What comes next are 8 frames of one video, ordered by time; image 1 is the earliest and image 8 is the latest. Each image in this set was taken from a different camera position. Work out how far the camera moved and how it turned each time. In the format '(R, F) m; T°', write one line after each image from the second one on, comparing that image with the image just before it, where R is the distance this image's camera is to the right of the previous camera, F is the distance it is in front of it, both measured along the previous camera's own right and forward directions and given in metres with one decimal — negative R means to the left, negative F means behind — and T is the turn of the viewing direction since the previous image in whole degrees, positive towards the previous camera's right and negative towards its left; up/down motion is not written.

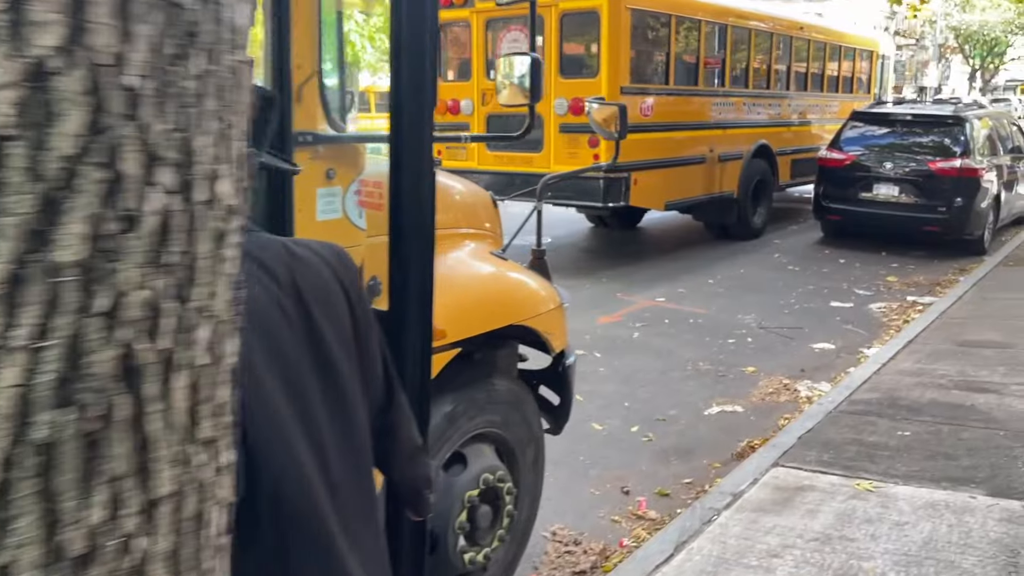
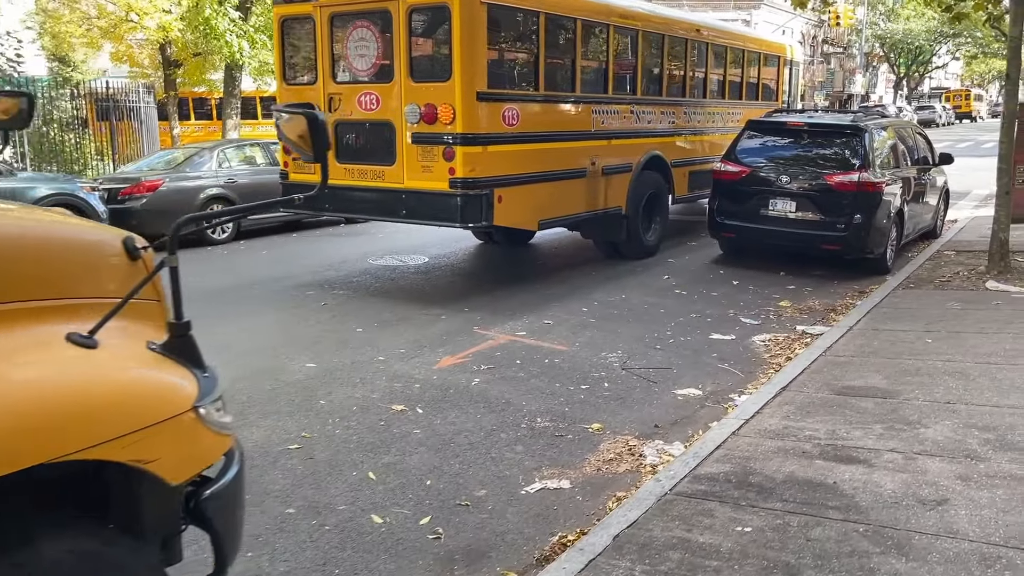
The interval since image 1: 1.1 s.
(+0.9, +1.0) m; +4°
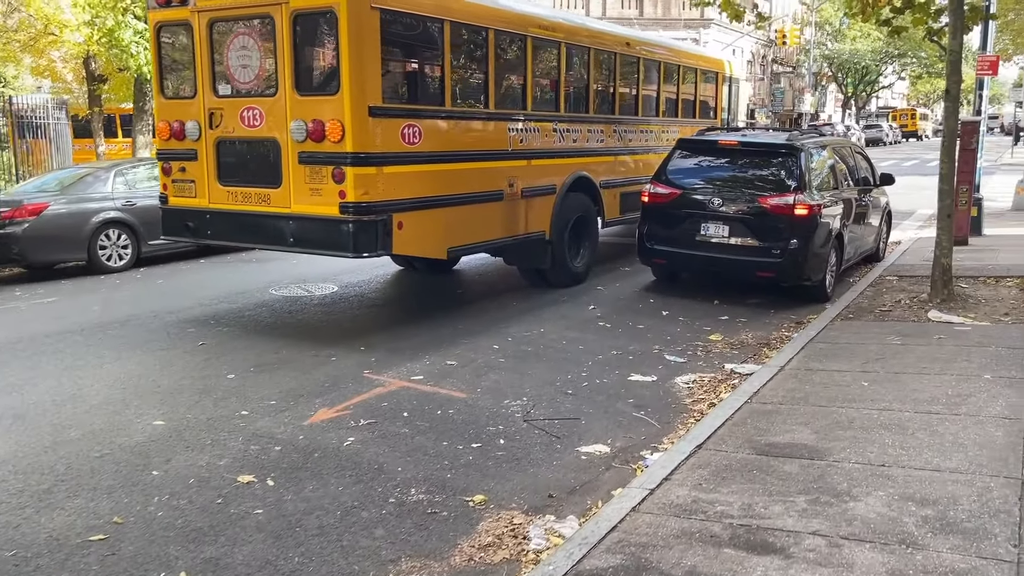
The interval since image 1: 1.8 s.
(+0.5, +0.7) m; +3°
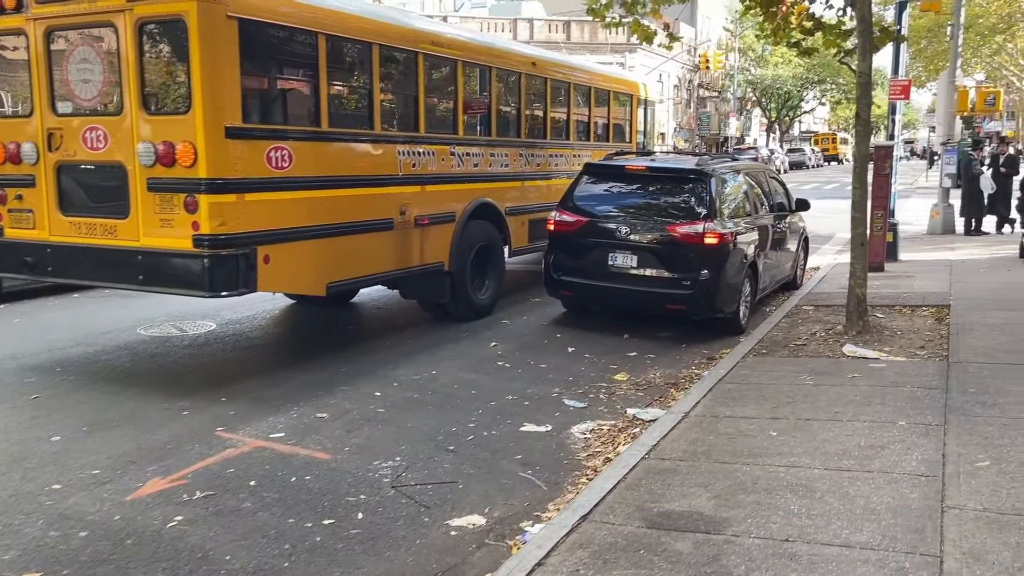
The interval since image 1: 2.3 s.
(+0.4, +0.6) m; +4°
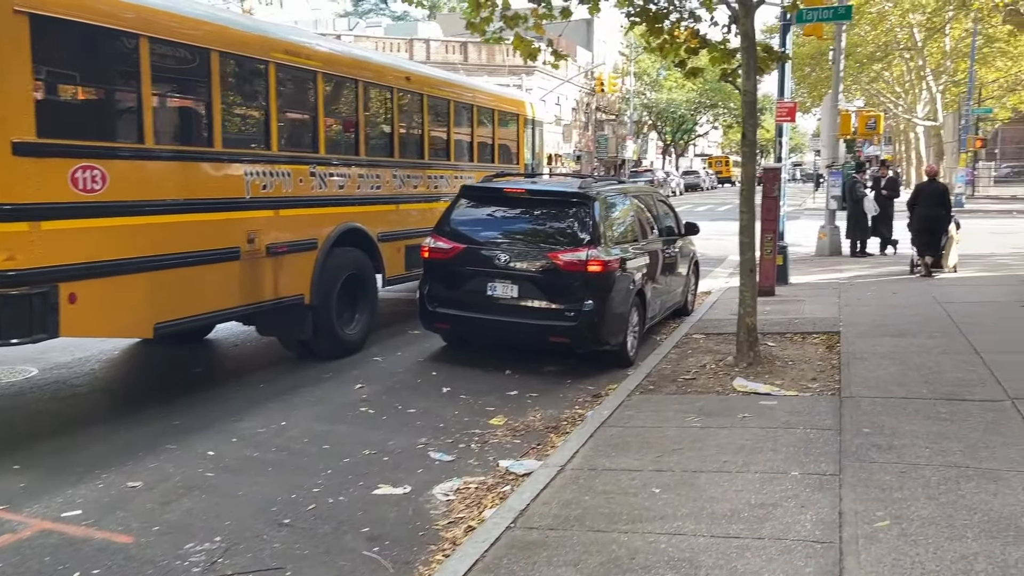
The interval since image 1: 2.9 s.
(+0.3, +0.7) m; +6°
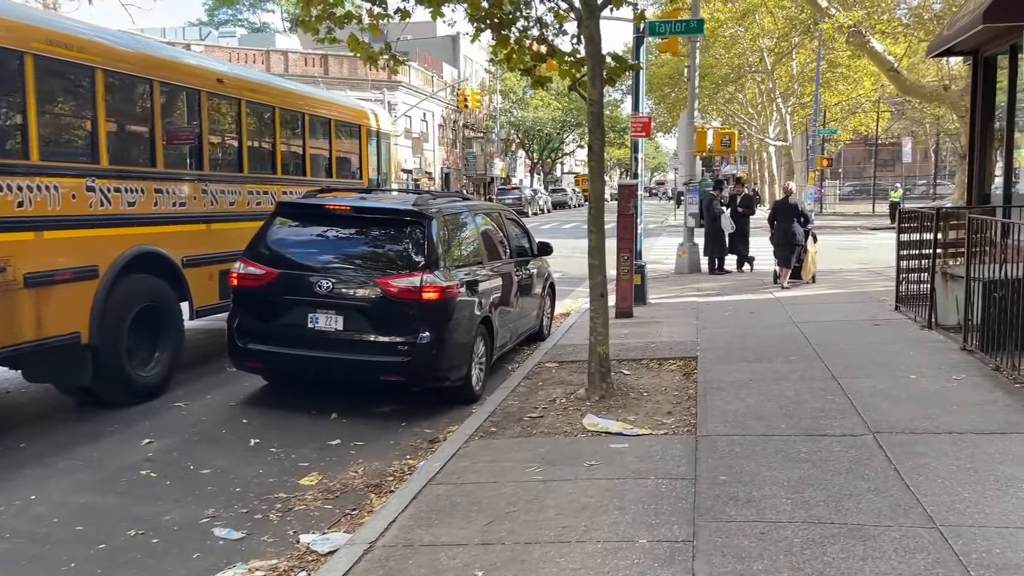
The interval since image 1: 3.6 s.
(+0.4, +0.8) m; +9°
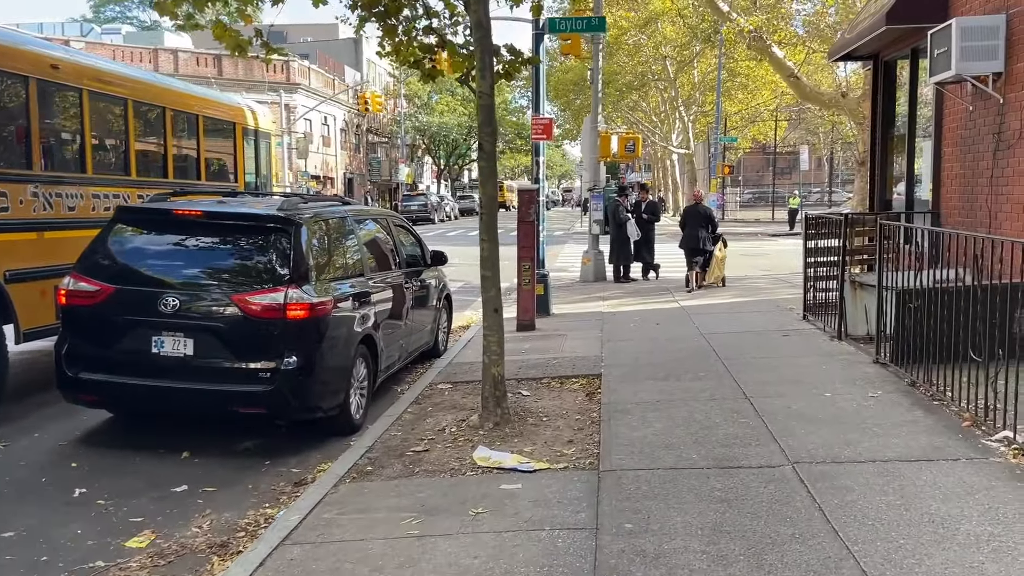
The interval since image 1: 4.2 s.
(+0.2, +0.7) m; +6°
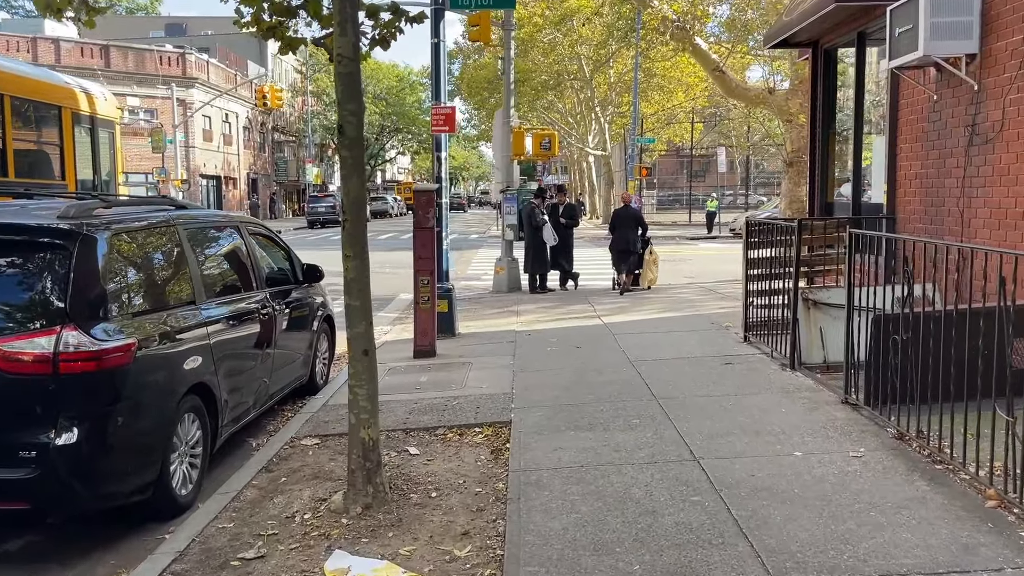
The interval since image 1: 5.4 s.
(+0.2, +1.5) m; +6°
